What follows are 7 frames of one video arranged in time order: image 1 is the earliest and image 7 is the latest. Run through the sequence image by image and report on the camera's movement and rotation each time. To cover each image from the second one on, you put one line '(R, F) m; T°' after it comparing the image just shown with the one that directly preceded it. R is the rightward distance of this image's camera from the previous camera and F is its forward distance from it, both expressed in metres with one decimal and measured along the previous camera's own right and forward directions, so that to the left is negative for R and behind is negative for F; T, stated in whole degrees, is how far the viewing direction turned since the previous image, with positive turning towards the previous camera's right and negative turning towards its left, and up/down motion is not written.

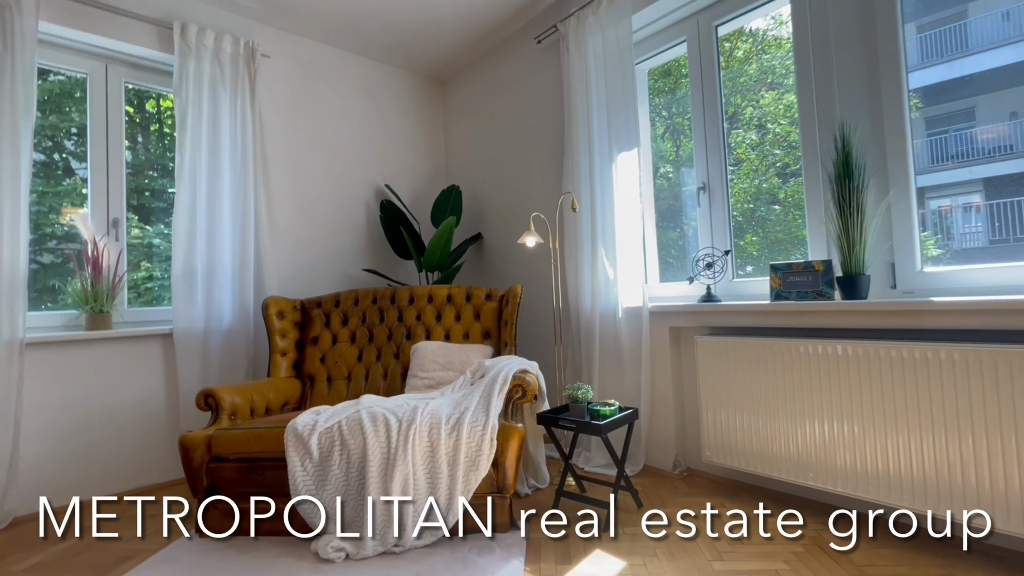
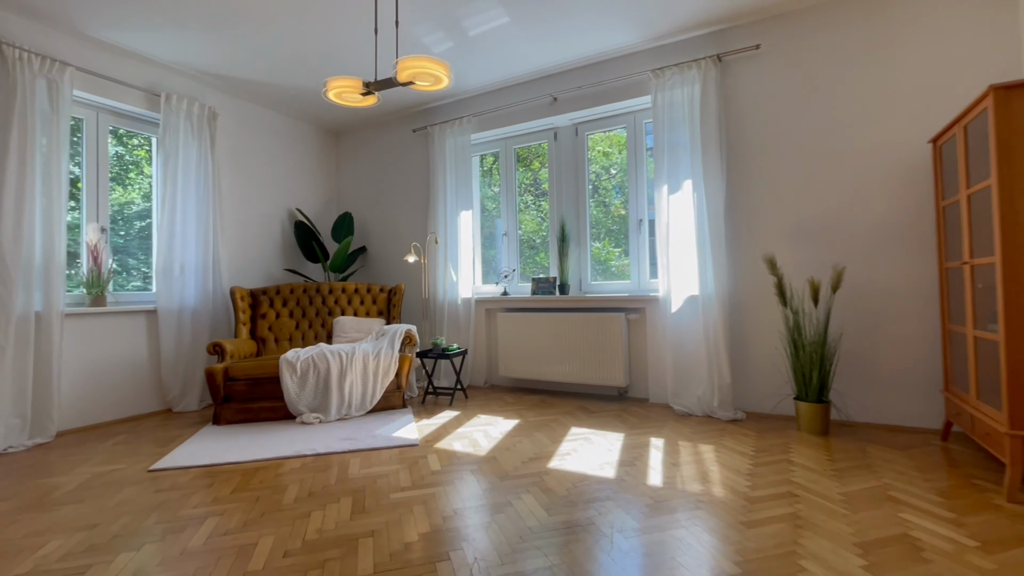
(-0.5, -1.8) m; +20°
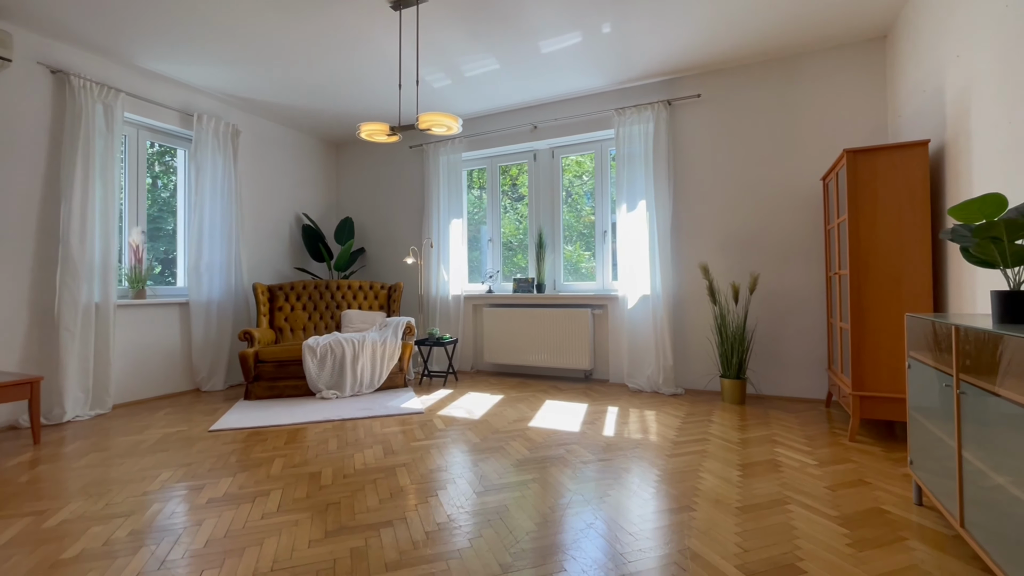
(-0.1, -0.7) m; +3°
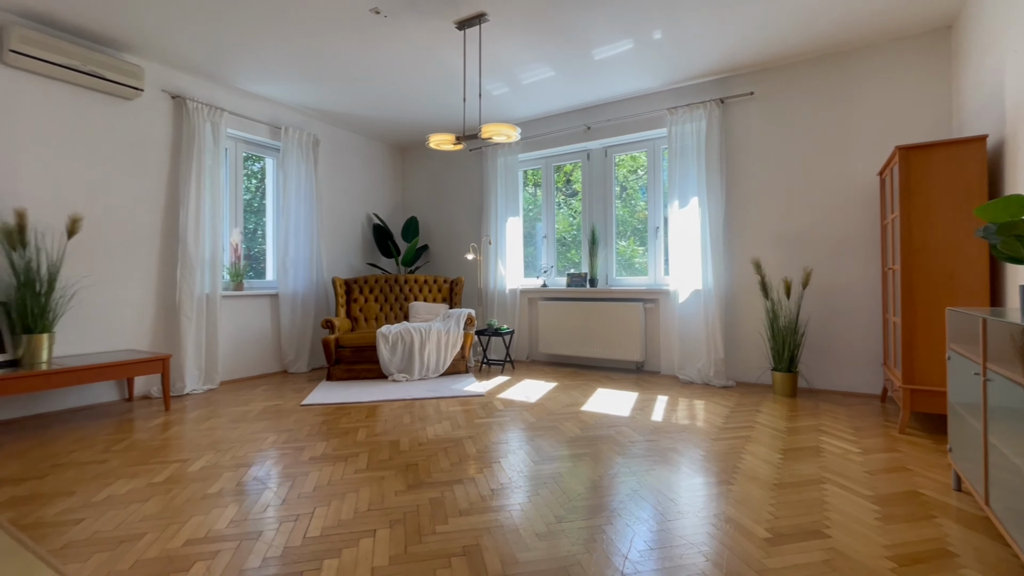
(0.0, -0.3) m; -6°
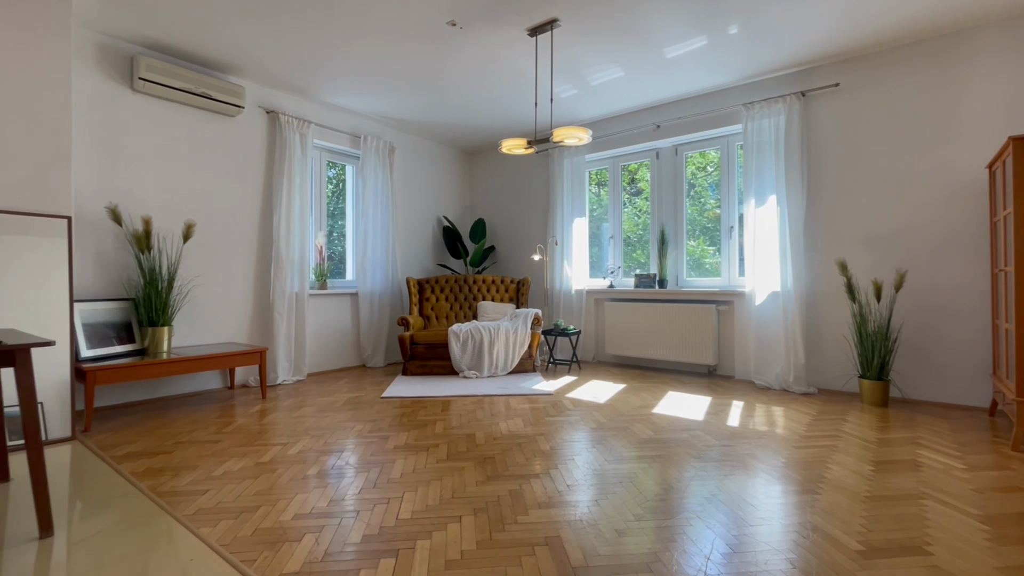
(-0.1, -0.1) m; -7°
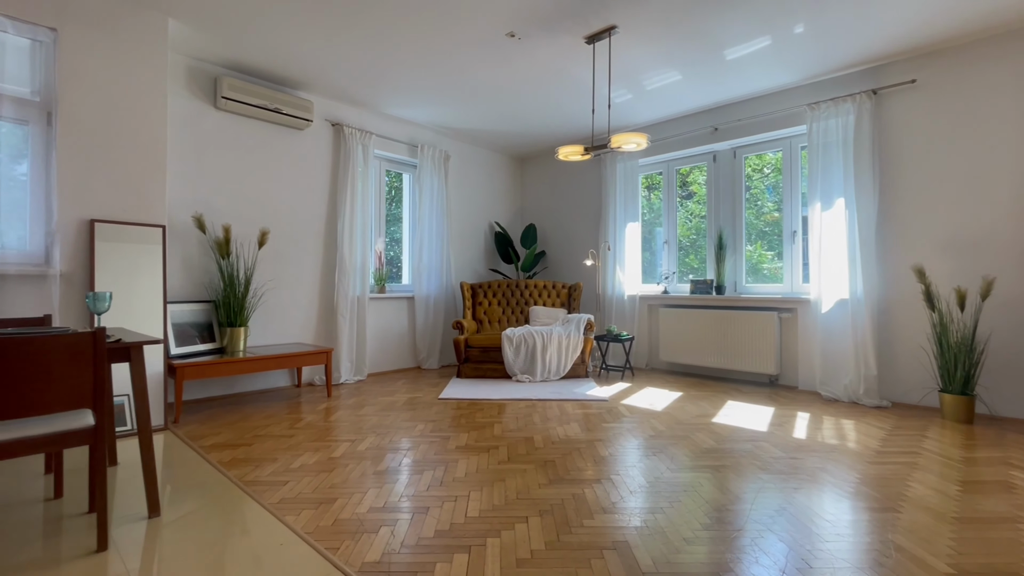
(-0.1, 0.0) m; -5°
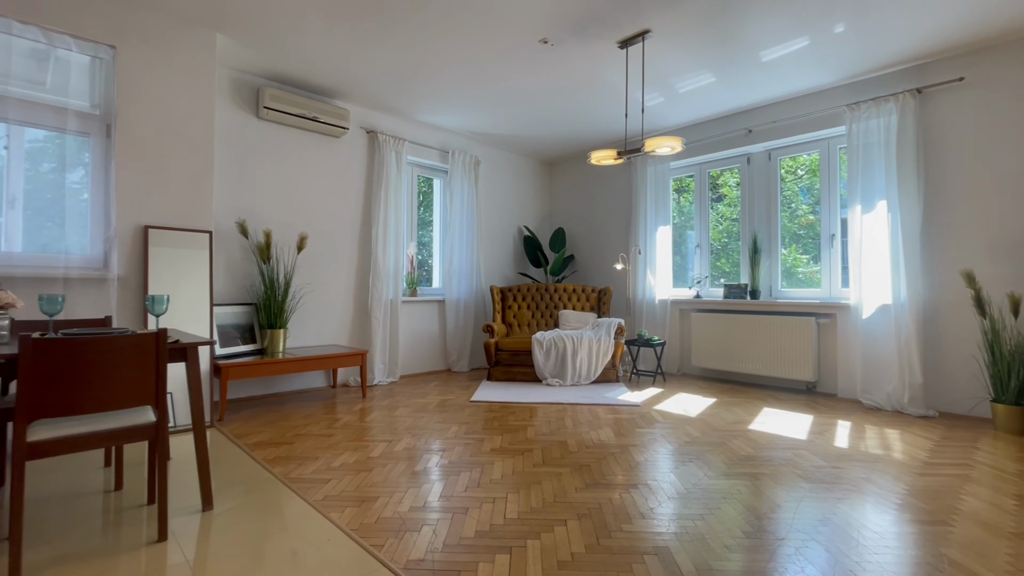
(-0.1, 0.0) m; -3°
